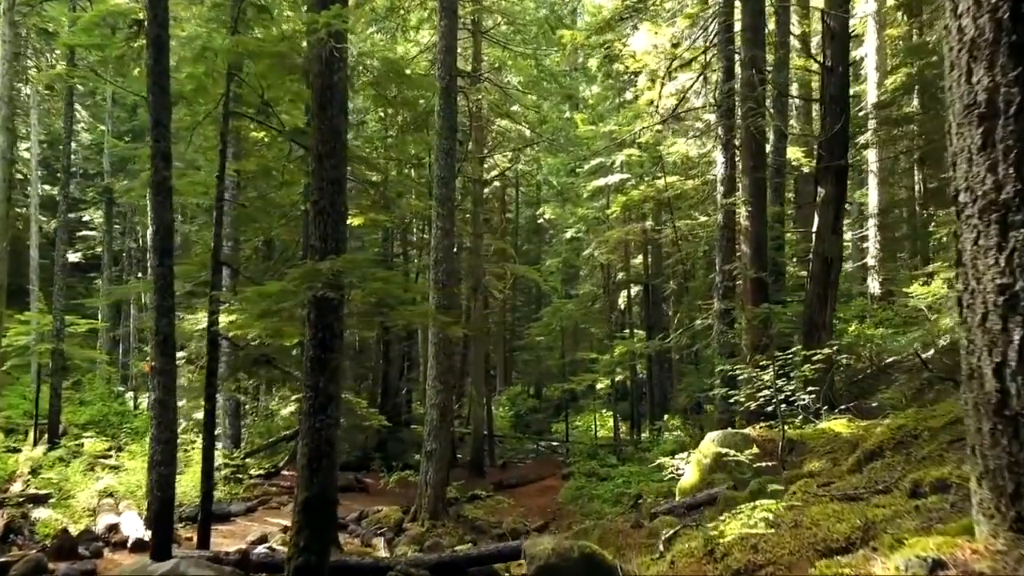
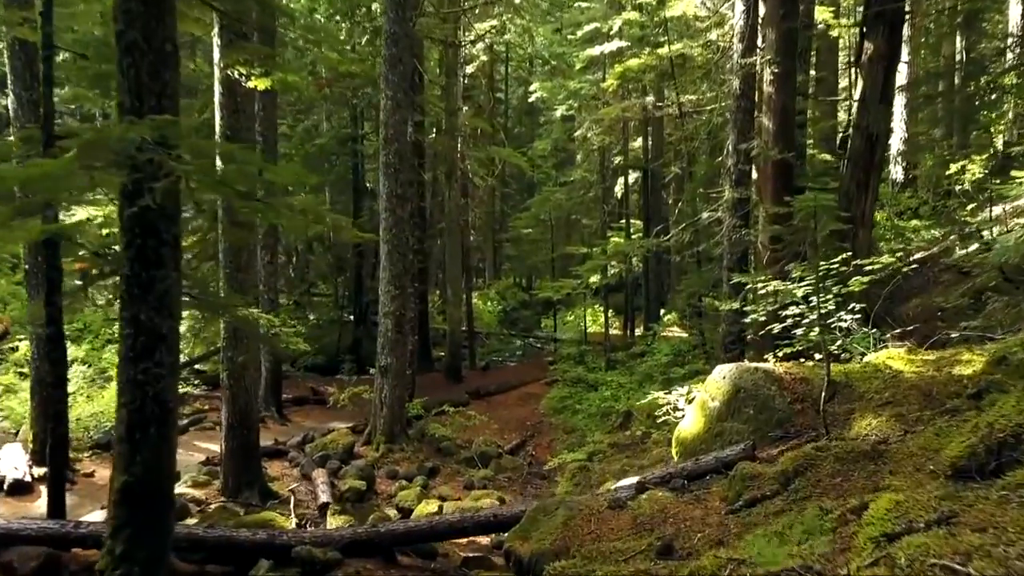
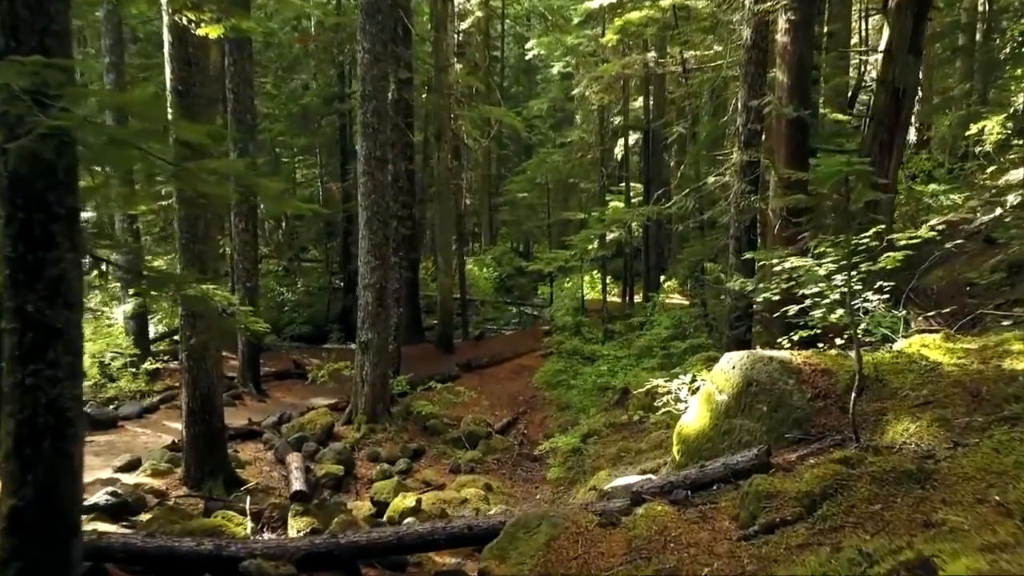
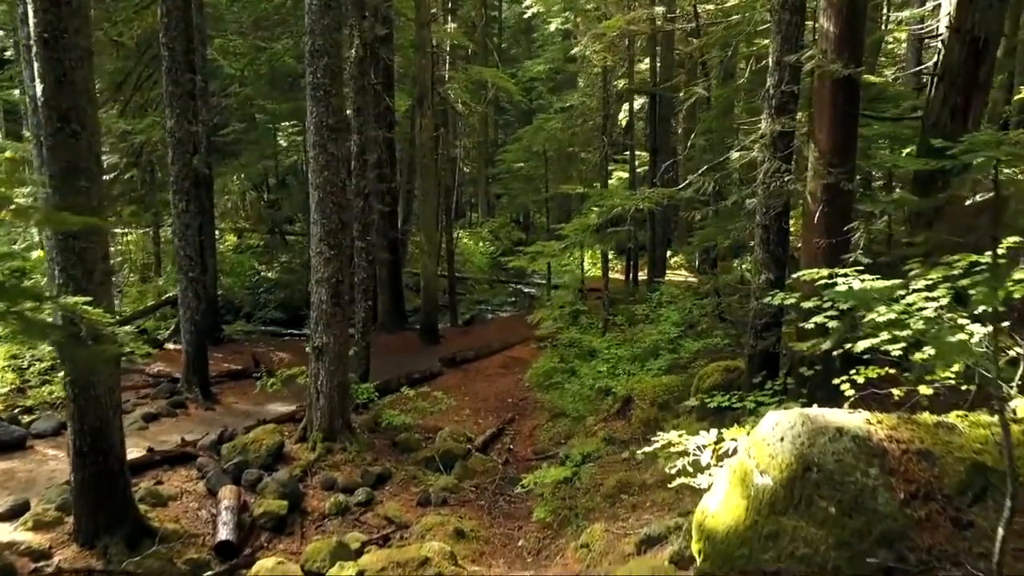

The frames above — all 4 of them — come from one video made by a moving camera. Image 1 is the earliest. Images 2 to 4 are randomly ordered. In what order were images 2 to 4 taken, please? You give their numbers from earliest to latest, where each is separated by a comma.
2, 3, 4
